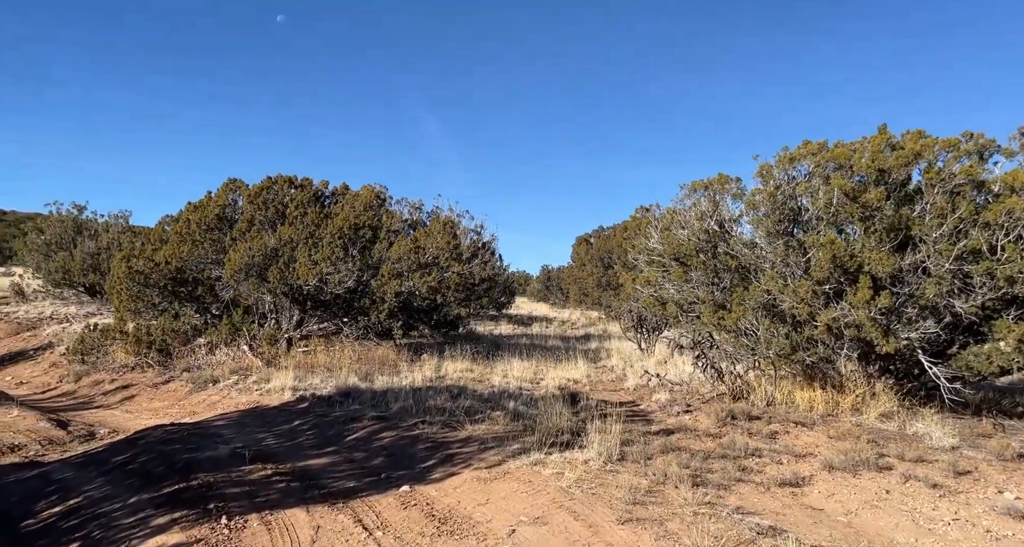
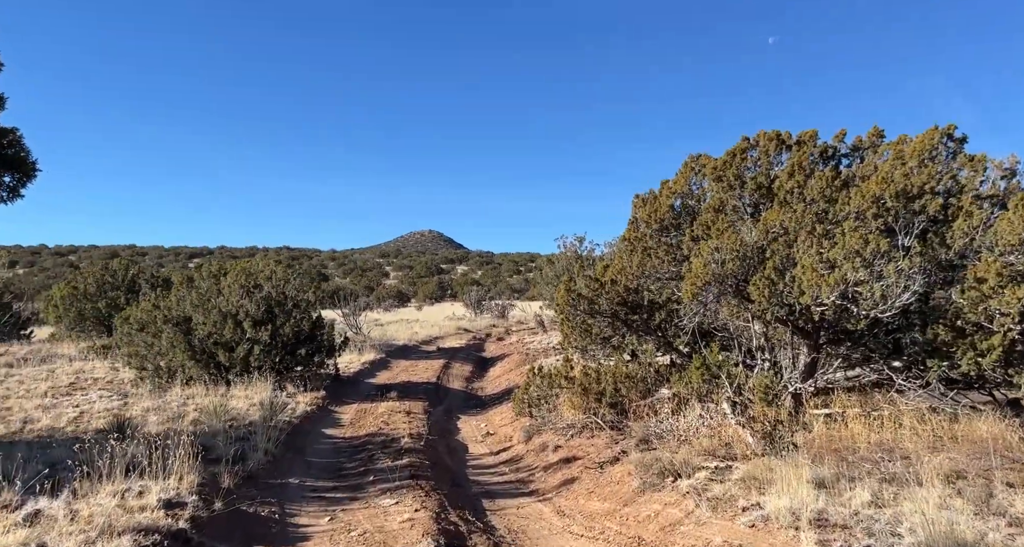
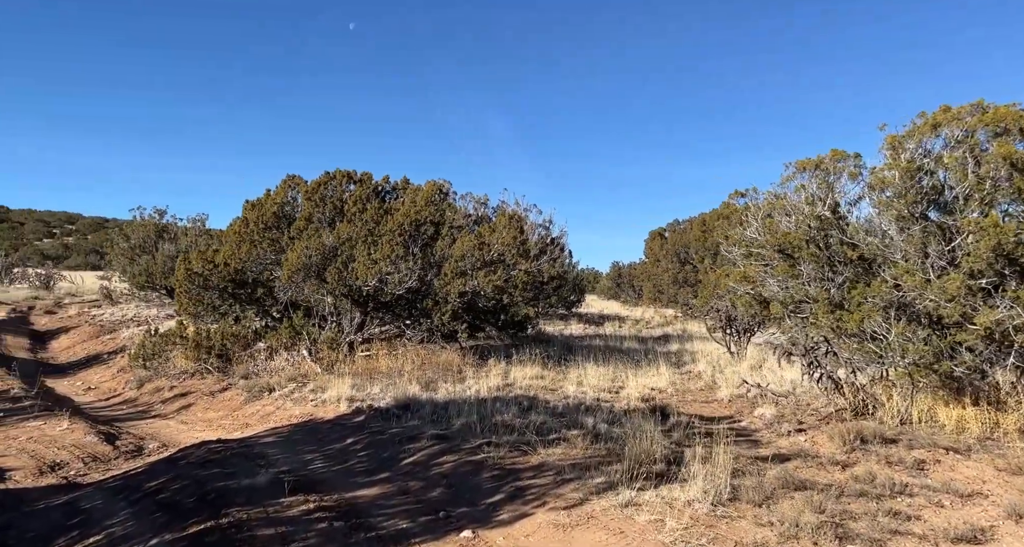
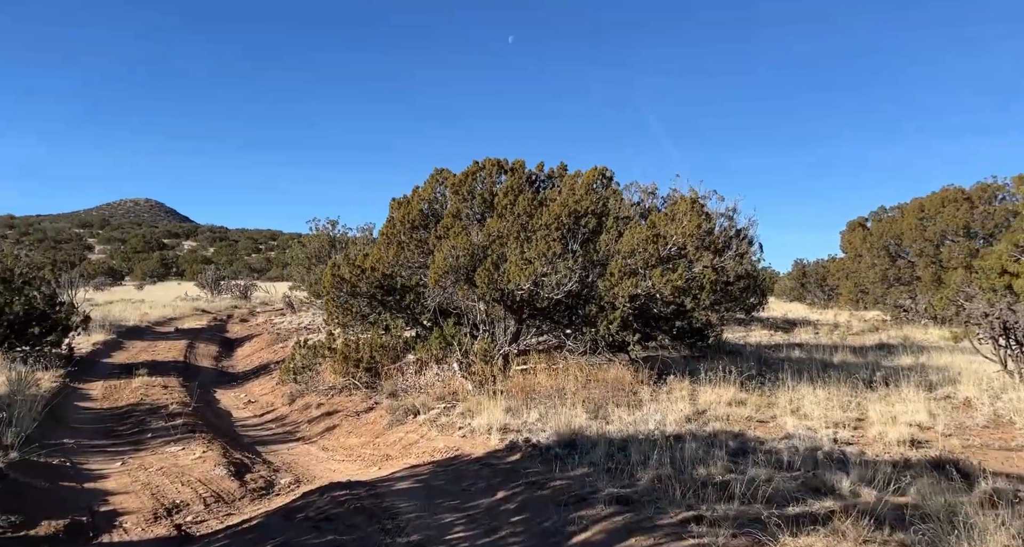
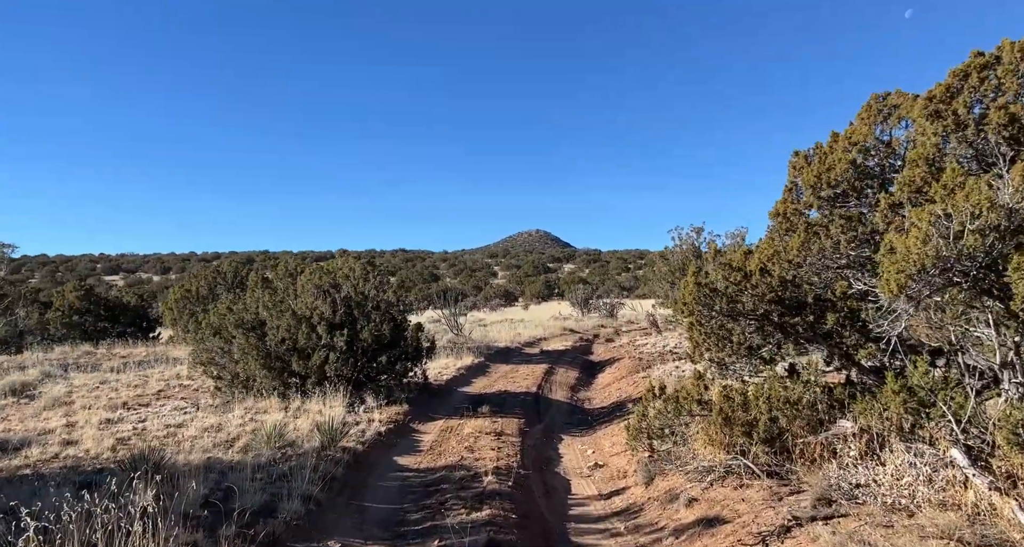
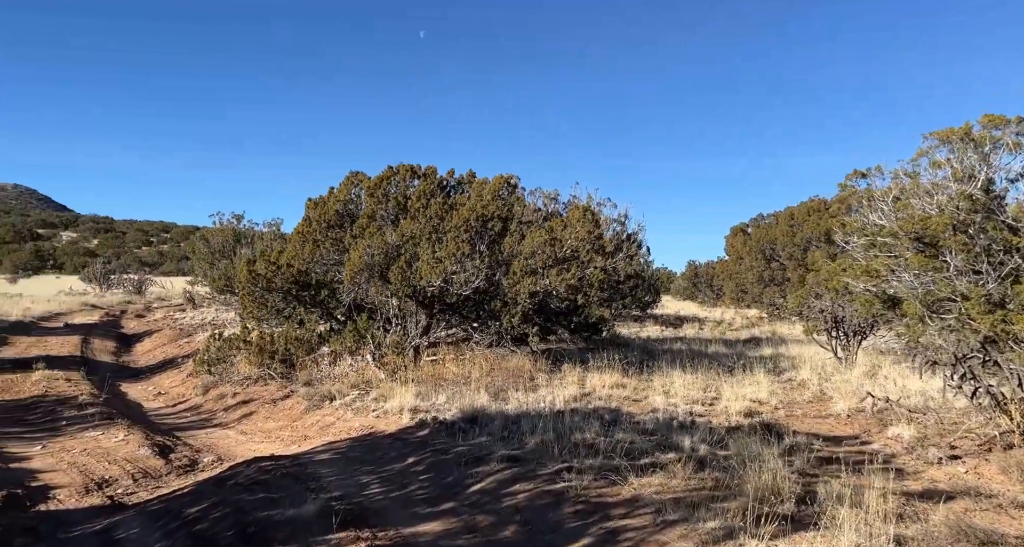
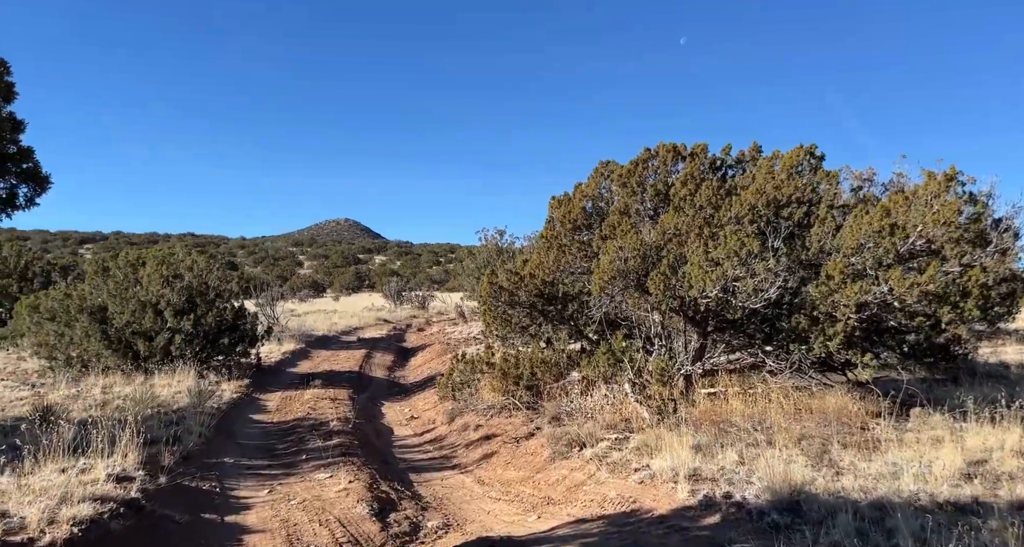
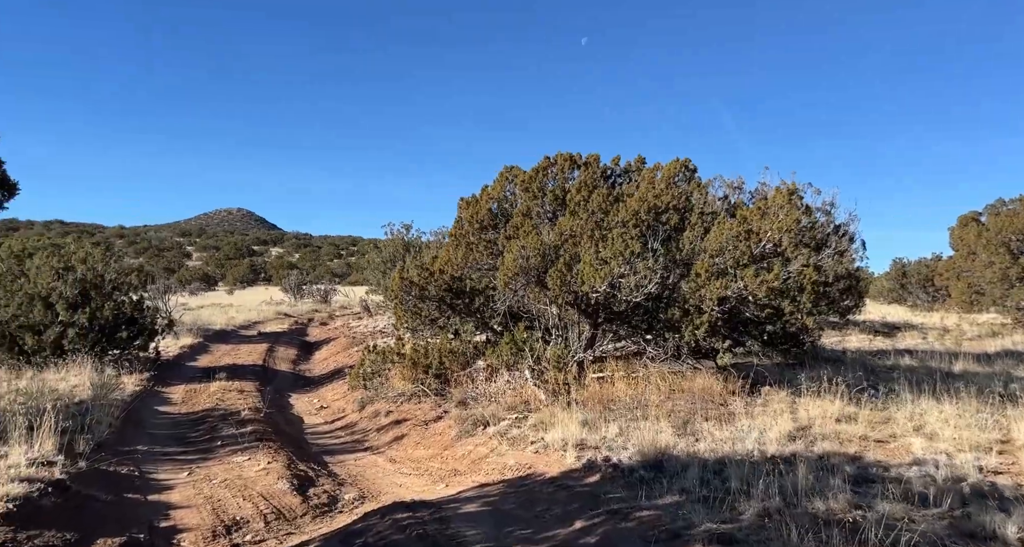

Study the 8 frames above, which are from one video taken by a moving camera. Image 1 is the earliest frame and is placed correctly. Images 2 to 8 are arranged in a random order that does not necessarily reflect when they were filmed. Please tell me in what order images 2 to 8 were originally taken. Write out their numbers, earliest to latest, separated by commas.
3, 6, 4, 8, 7, 2, 5
